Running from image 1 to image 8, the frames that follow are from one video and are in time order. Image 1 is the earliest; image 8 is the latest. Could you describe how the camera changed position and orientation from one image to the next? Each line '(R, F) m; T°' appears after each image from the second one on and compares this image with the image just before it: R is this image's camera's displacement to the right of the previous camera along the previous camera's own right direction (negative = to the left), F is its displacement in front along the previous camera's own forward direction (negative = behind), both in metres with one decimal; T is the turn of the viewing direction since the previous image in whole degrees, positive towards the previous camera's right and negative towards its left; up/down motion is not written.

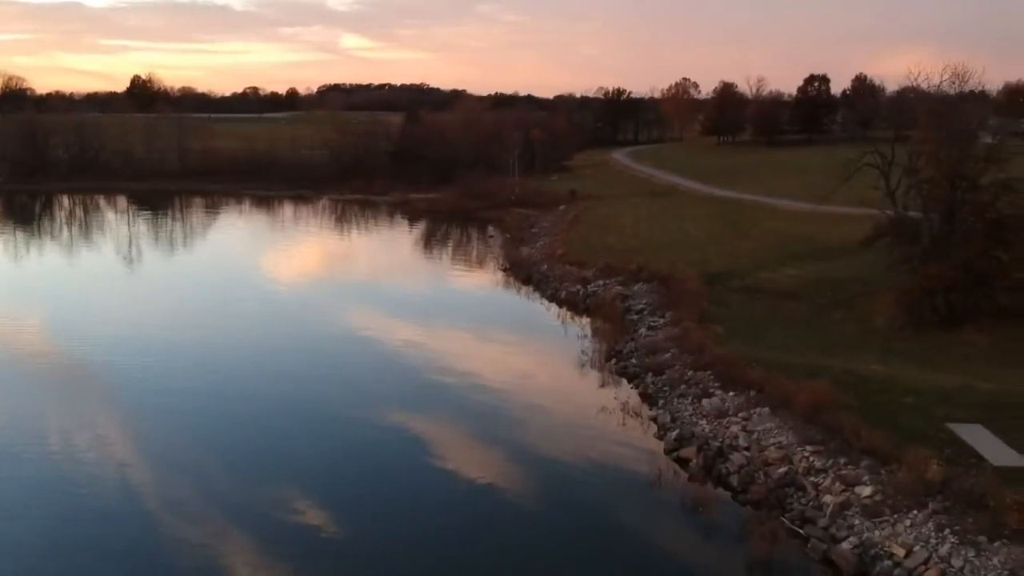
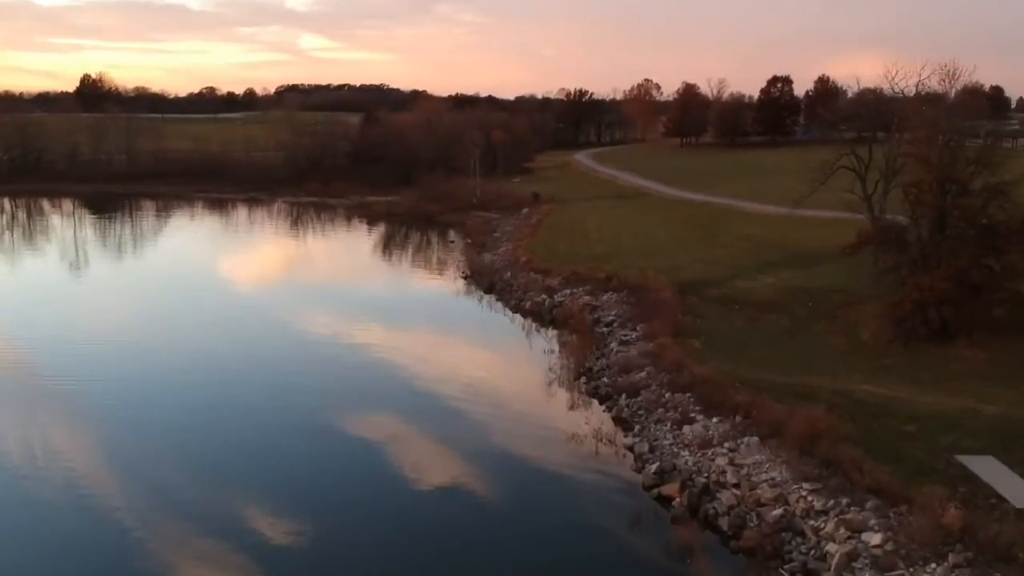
(0.0, +1.6) m; +2°
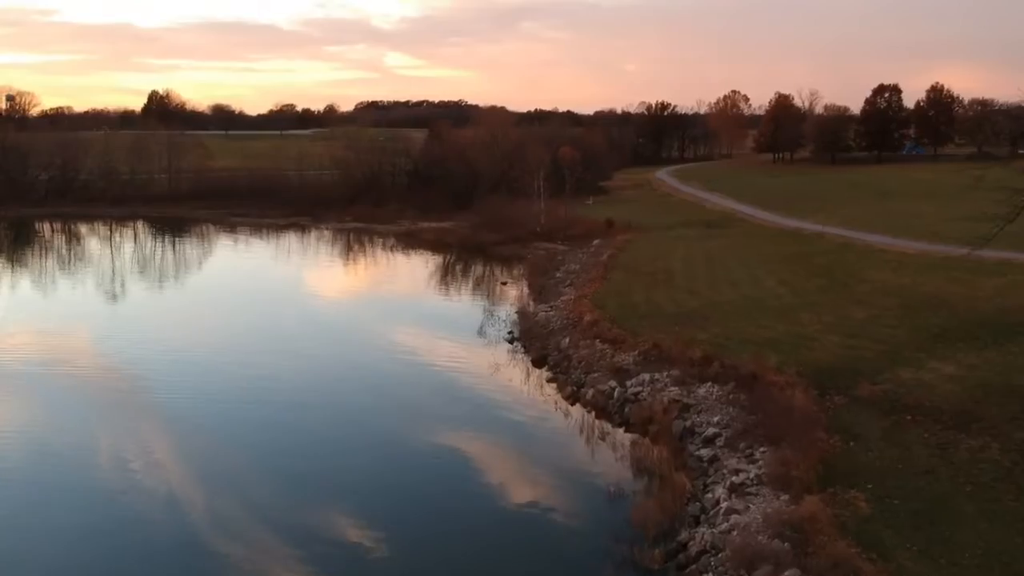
(+0.4, +7.2) m; -5°
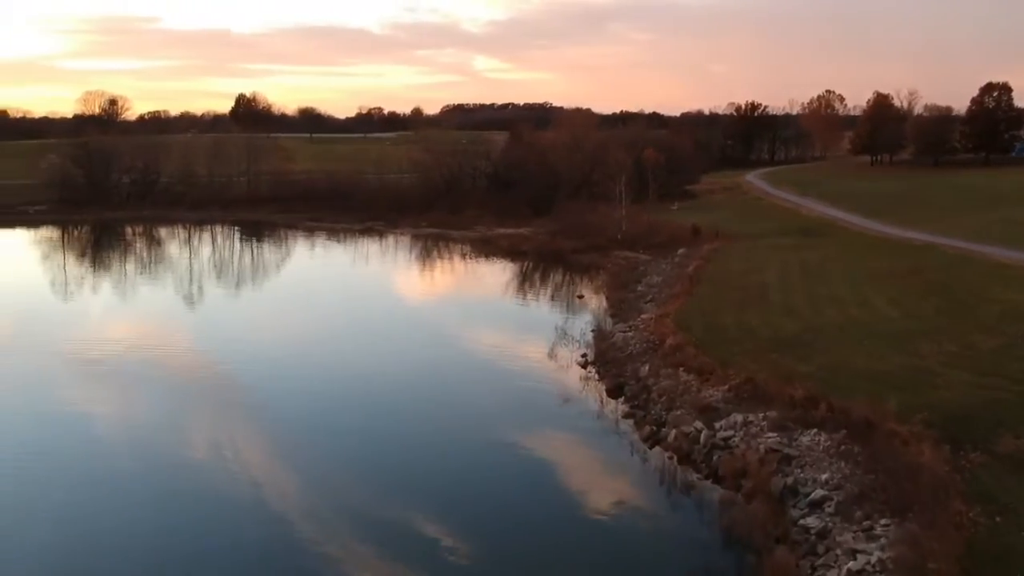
(+0.2, +2.2) m; -5°
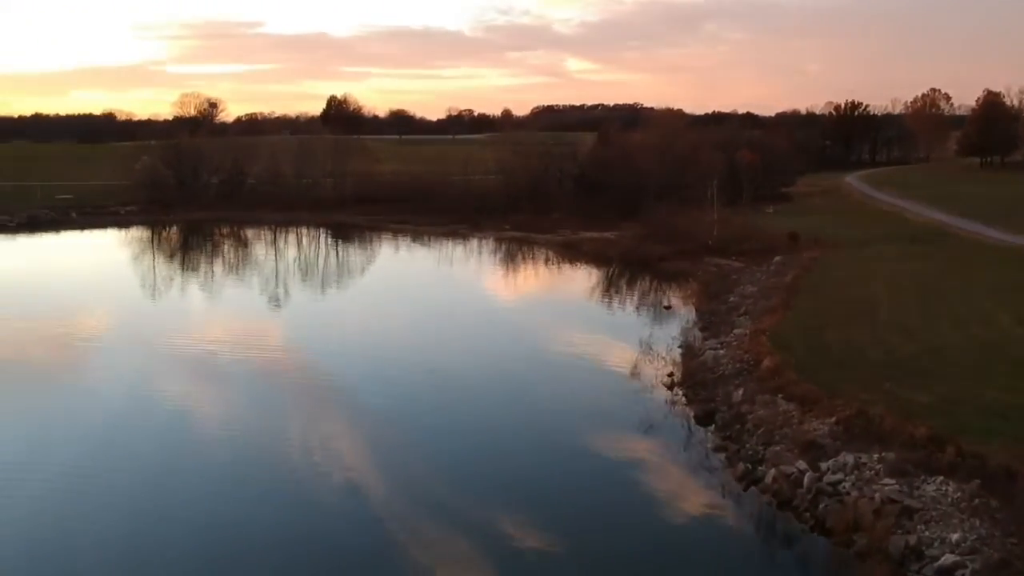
(+0.1, +1.5) m; -6°
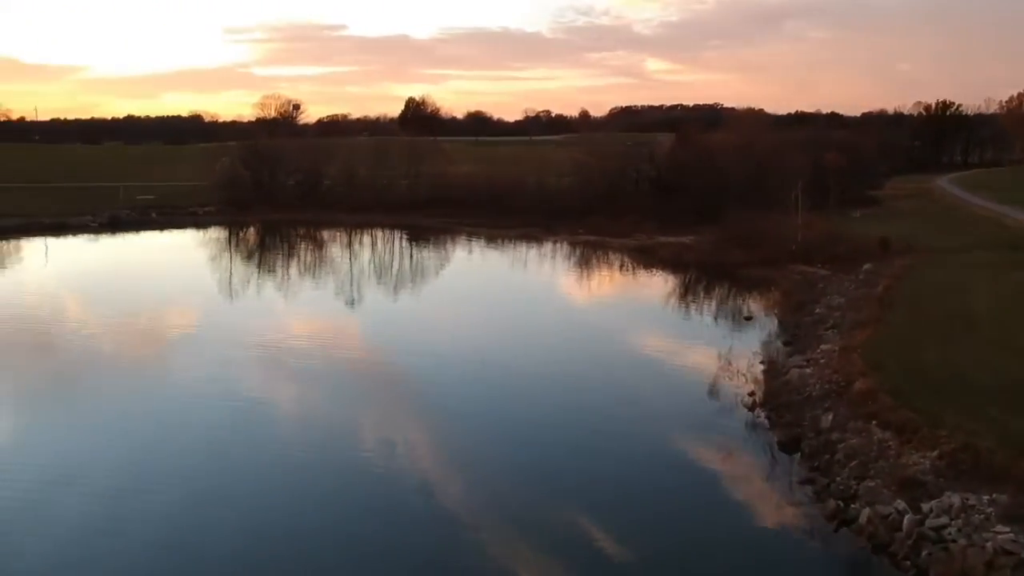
(+0.1, +0.9) m; -5°
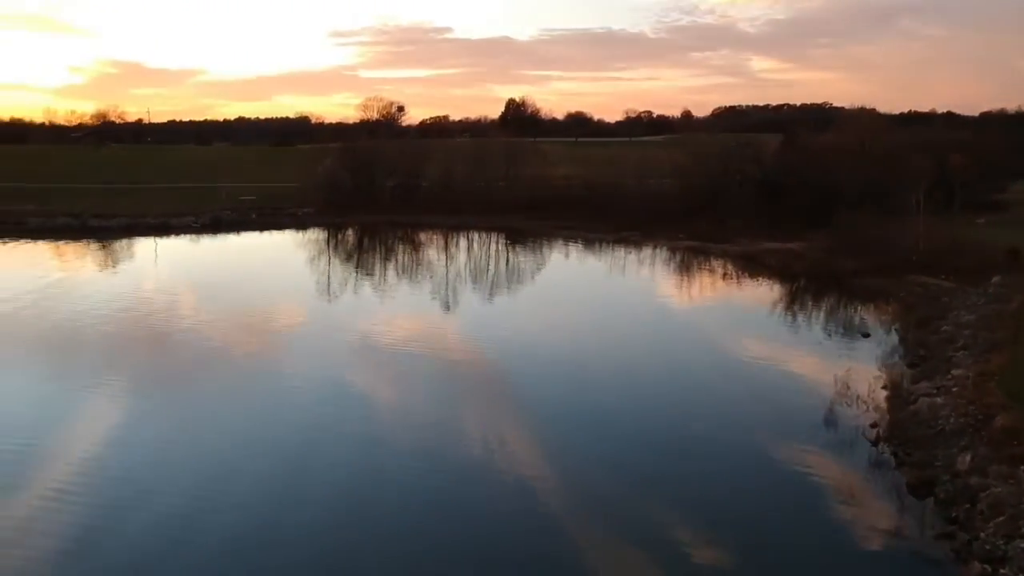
(0.0, +1.2) m; -6°
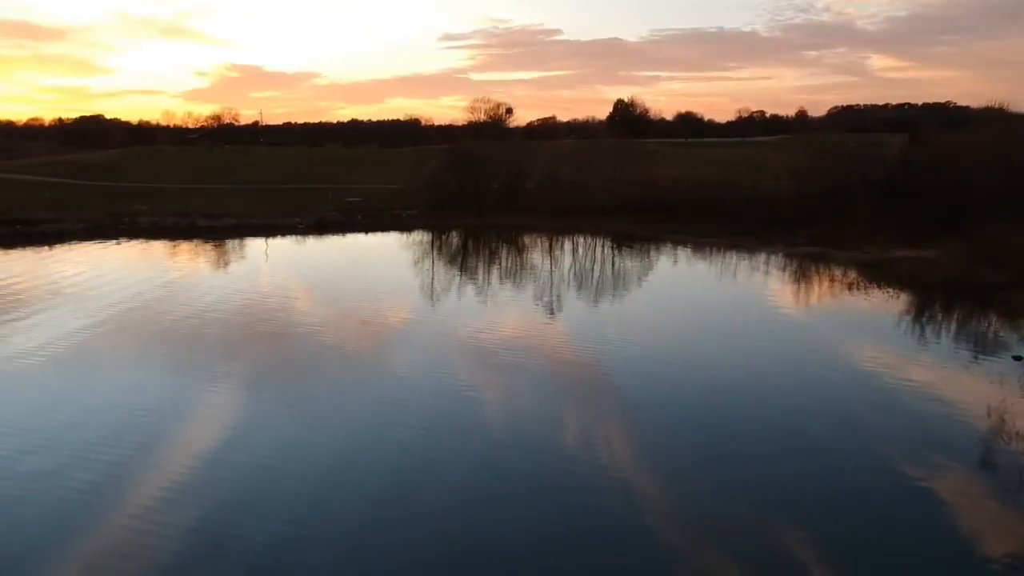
(-0.1, +1.4) m; -7°
